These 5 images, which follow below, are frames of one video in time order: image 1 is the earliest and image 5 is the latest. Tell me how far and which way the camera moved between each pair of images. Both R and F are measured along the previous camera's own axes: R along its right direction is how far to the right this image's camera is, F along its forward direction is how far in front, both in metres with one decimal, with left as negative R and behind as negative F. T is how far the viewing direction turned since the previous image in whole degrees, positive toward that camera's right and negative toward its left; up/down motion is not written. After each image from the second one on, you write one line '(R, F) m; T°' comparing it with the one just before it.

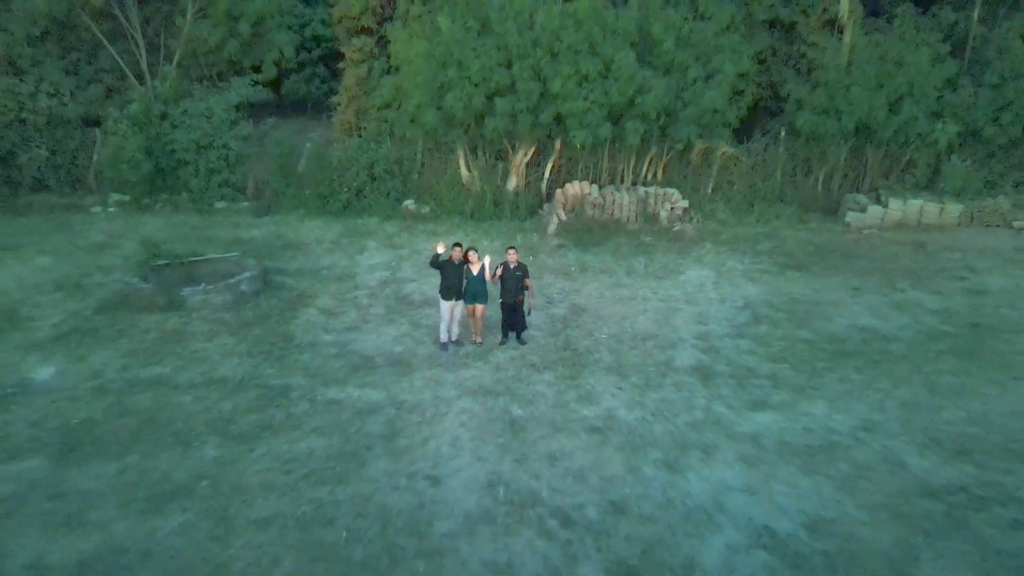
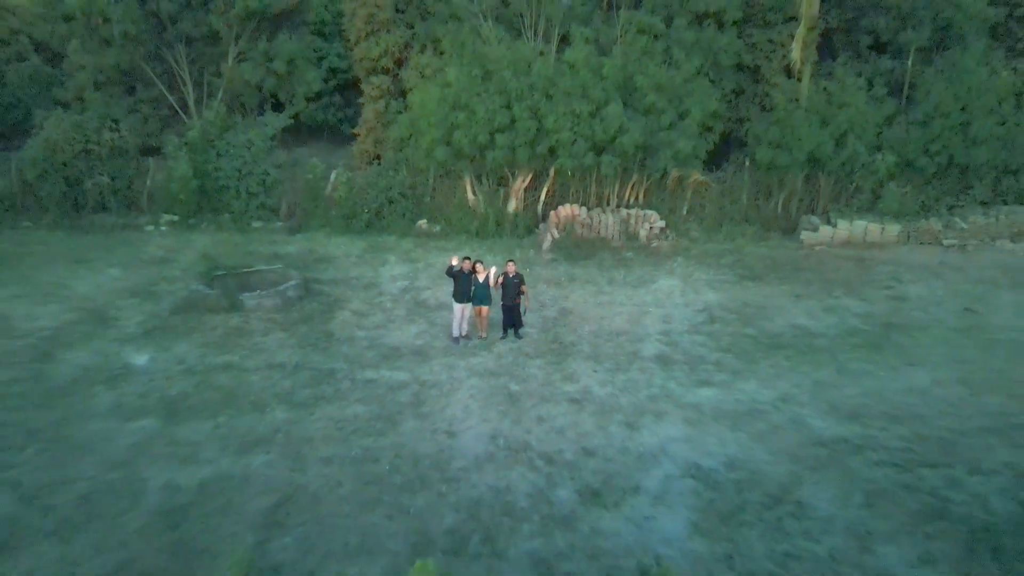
(0.0, -1.8) m; 0°
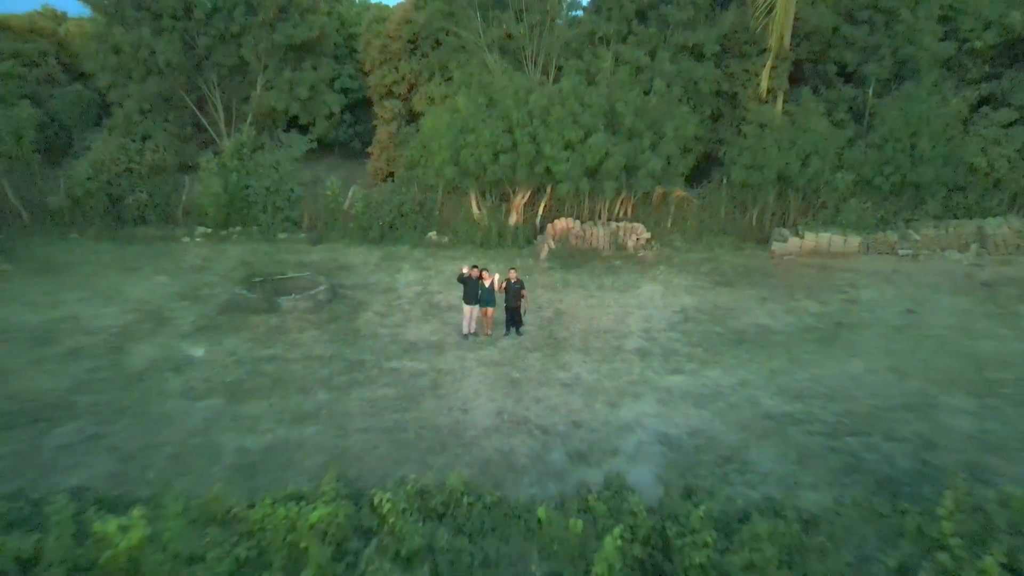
(0.0, -1.5) m; 0°
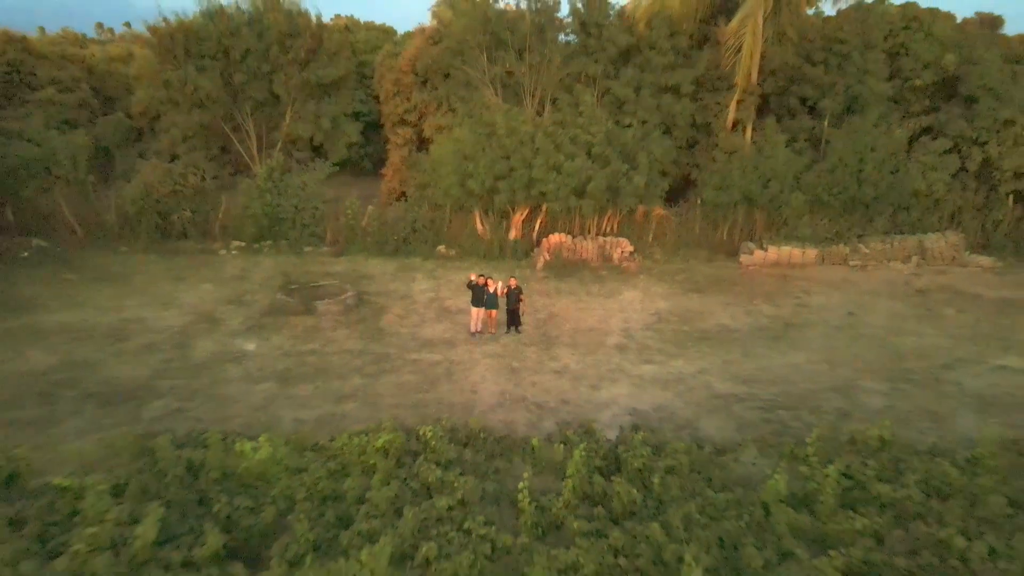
(0.0, -2.1) m; 0°
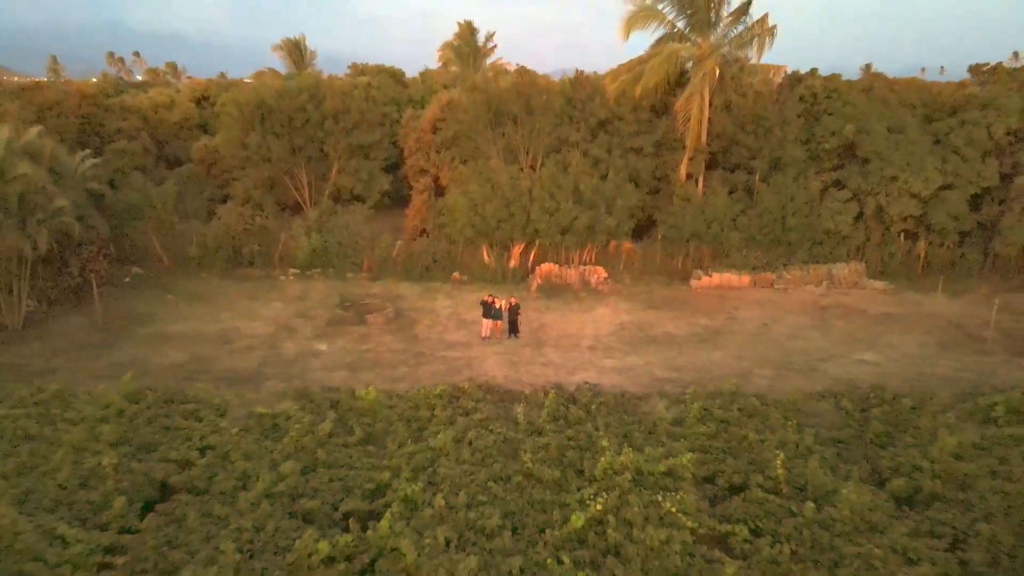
(-0.1, -4.7) m; 0°
